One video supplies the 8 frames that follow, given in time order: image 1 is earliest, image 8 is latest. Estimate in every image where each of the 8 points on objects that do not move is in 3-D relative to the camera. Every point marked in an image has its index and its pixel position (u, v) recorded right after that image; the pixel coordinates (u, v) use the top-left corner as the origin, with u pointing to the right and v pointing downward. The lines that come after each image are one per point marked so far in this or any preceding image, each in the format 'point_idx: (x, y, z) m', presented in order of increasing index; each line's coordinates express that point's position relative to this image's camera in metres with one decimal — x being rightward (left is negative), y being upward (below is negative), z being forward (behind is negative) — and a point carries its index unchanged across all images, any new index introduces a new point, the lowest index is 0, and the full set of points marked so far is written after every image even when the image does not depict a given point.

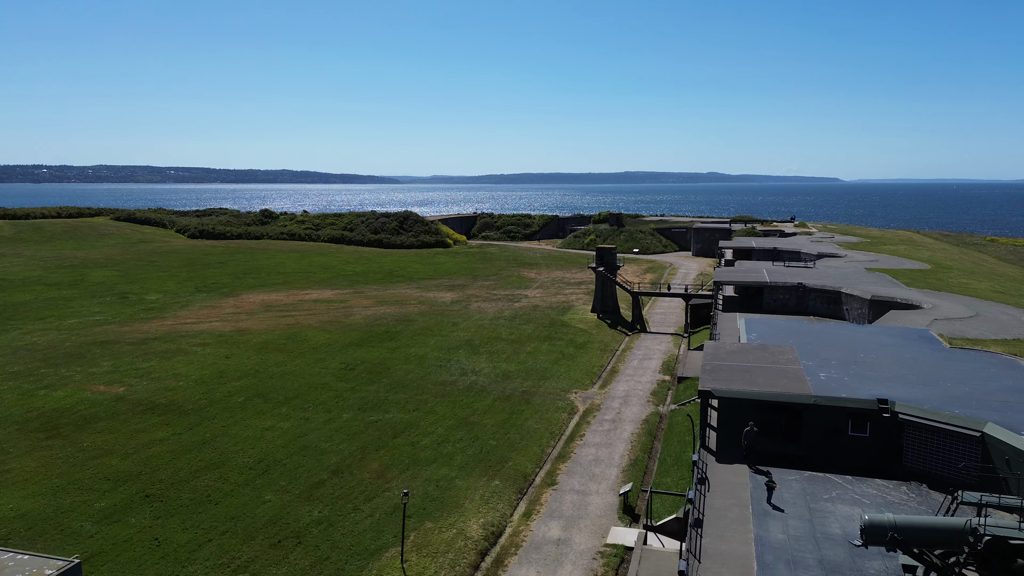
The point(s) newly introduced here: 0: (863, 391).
0: (+8.4, -2.5, +17.0) m
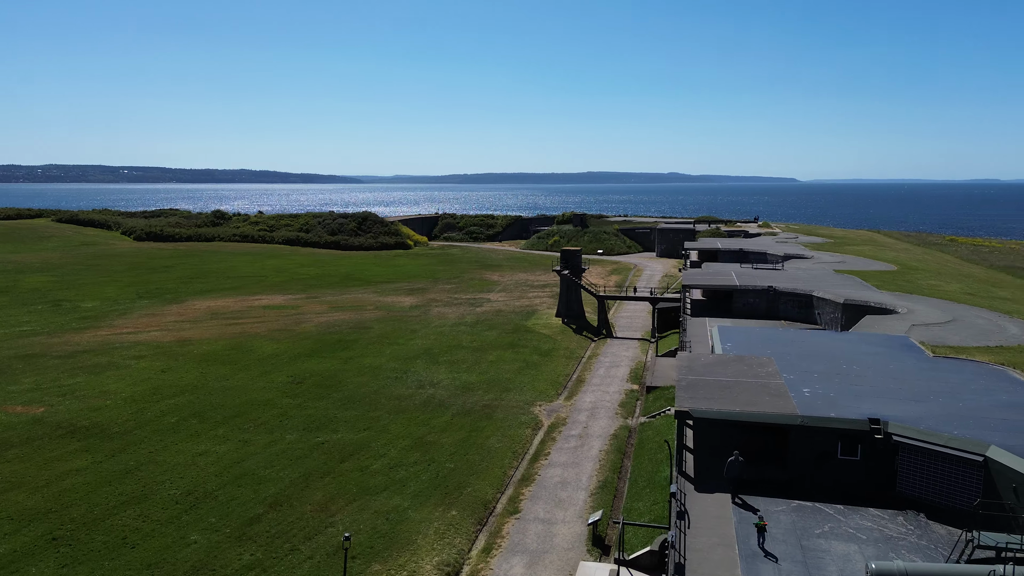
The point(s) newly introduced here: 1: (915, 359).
0: (+7.5, -2.7, +15.6) m
1: (+11.3, -2.0, +20.0) m
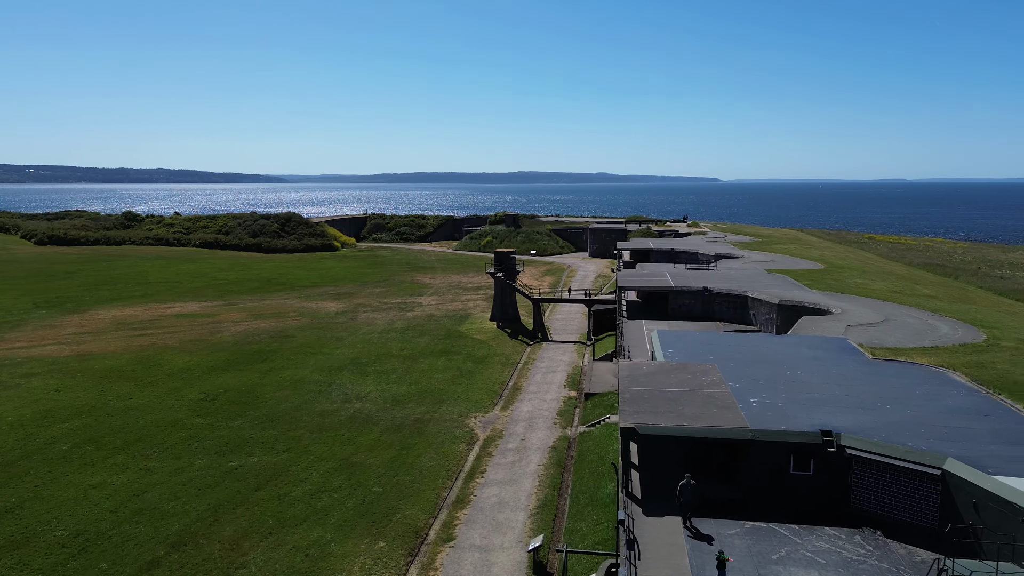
0: (+6.1, -2.8, +14.8) m
1: (+9.5, -2.1, +19.6) m
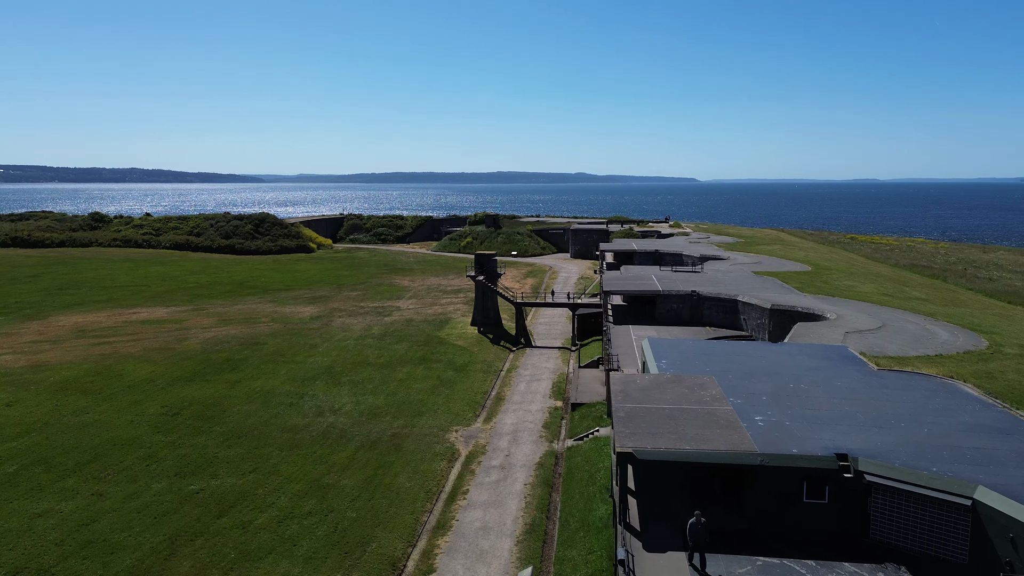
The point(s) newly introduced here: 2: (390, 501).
0: (+5.8, -3.0, +13.7) m
1: (+9.1, -2.3, +18.5) m
2: (-3.3, -5.7, +18.9) m
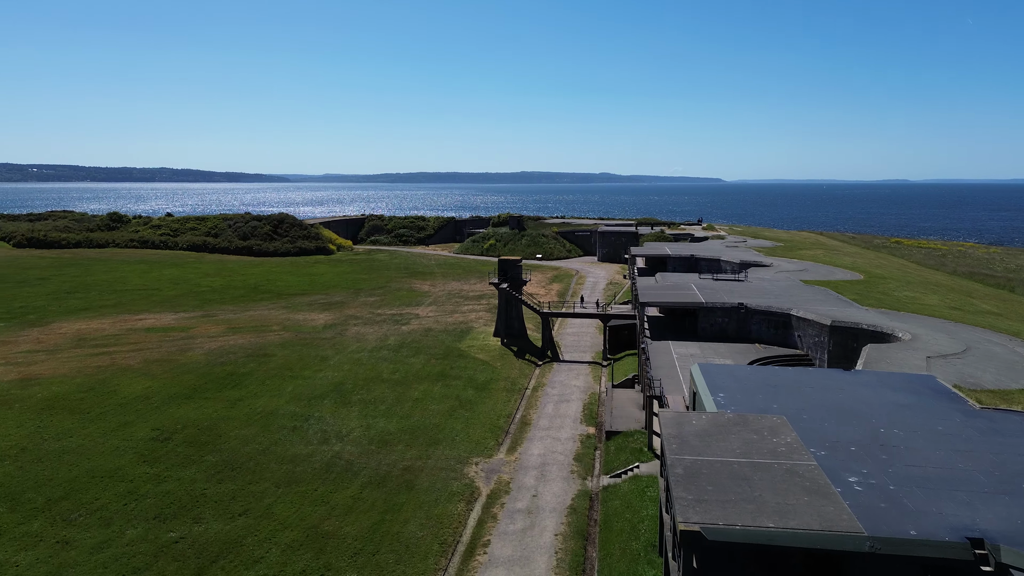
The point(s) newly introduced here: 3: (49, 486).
0: (+6.3, -3.4, +10.6) m
1: (+9.7, -2.8, +15.4) m
2: (-2.6, -6.1, +16.2) m
3: (-12.5, -5.4, +19.3) m
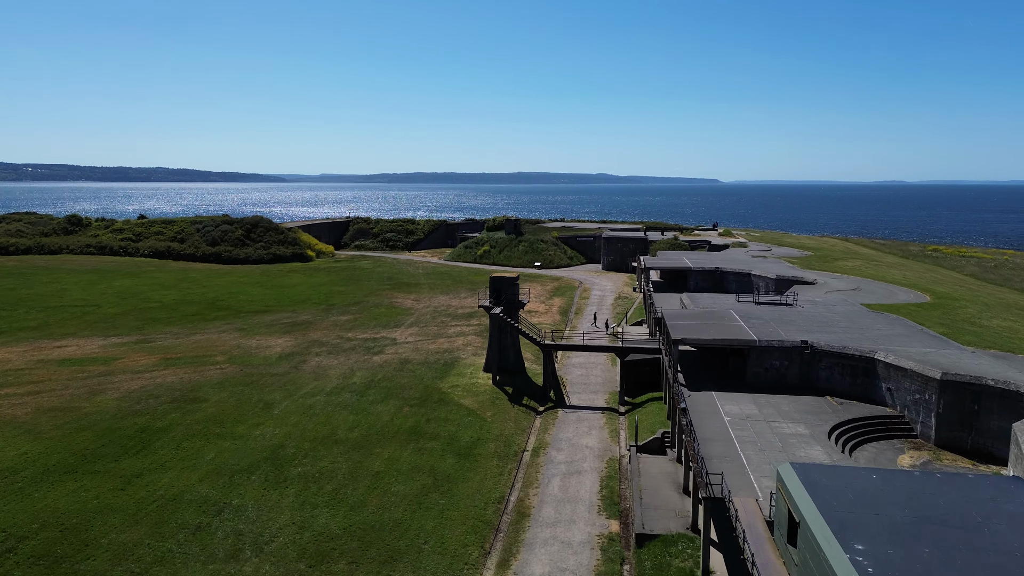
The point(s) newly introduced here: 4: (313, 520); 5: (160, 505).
0: (+6.2, -4.5, +3.7) m
1: (+9.6, -3.8, +8.5) m
2: (-2.8, -7.1, +9.2) m
3: (-12.7, -6.4, +12.3) m
4: (-4.9, -5.7, +17.4) m
5: (-9.1, -5.5, +18.3) m
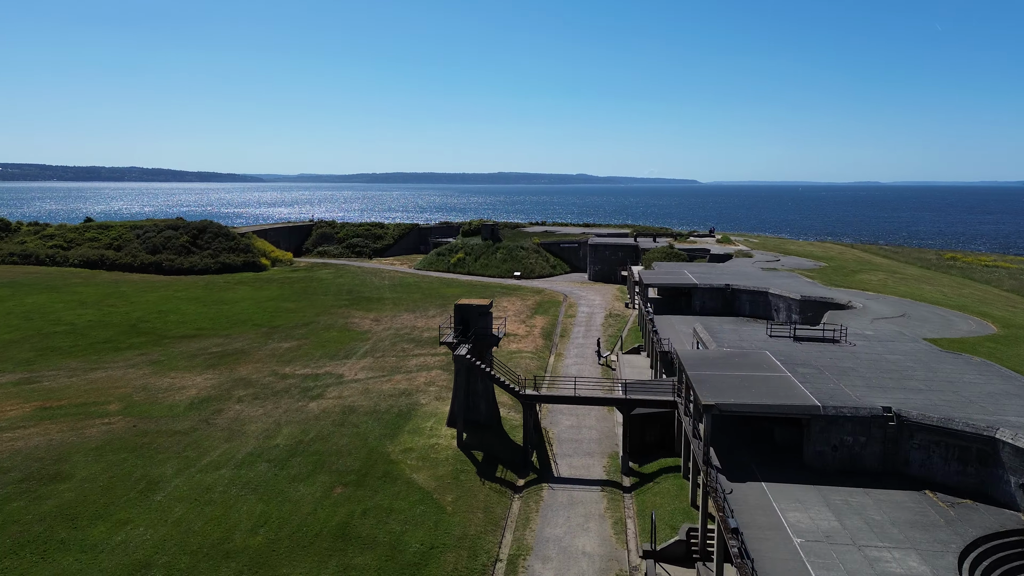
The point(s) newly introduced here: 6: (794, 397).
0: (+5.9, -5.5, -2.7) m
1: (+9.2, -4.8, +2.2) m
2: (-3.1, -8.2, +2.6) m
3: (-13.2, -7.5, +5.4) m
4: (-5.5, -6.8, +10.7) m
5: (-9.7, -6.6, +11.5) m
6: (+6.7, -2.5, +16.7) m
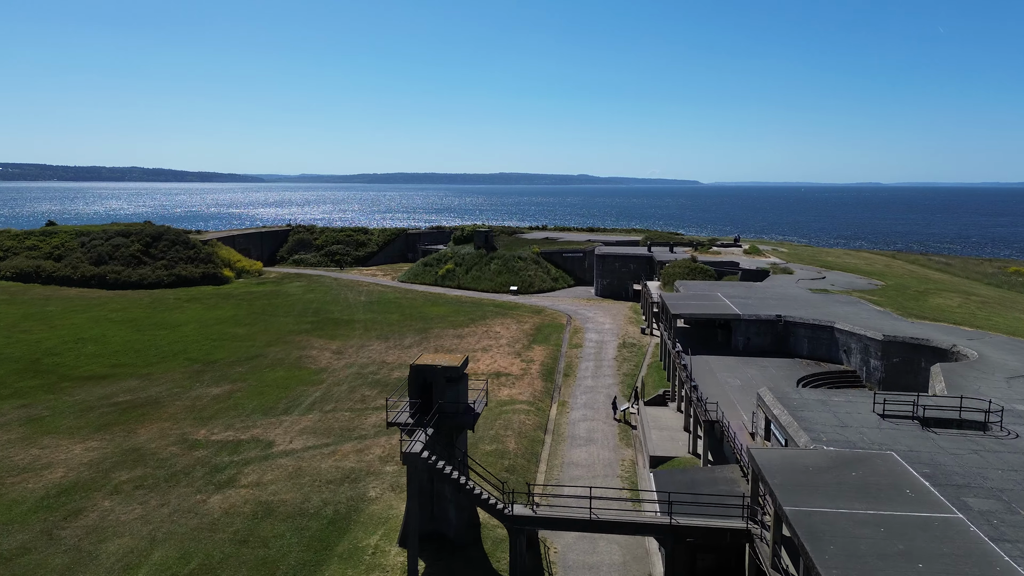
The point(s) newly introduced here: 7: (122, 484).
0: (+5.5, -6.7, -10.4) m
1: (+8.8, -6.0, -5.5) m
2: (-3.5, -9.4, -5.1) m
3: (-13.6, -8.7, -2.3) m
4: (-5.9, -8.0, +3.0) m
5: (-10.1, -7.8, +3.8) m
6: (+6.3, -3.8, +9.0) m
7: (-10.7, -5.4, +19.6) m
